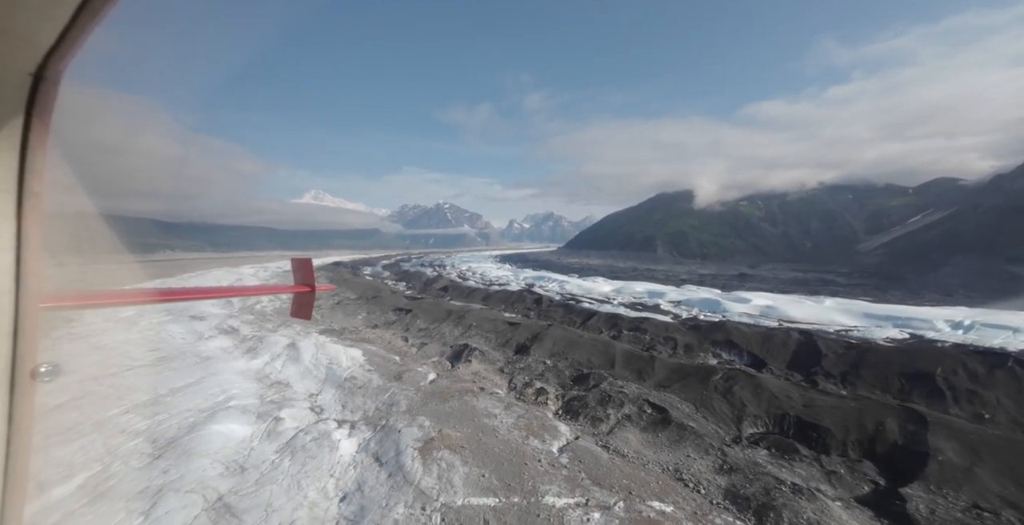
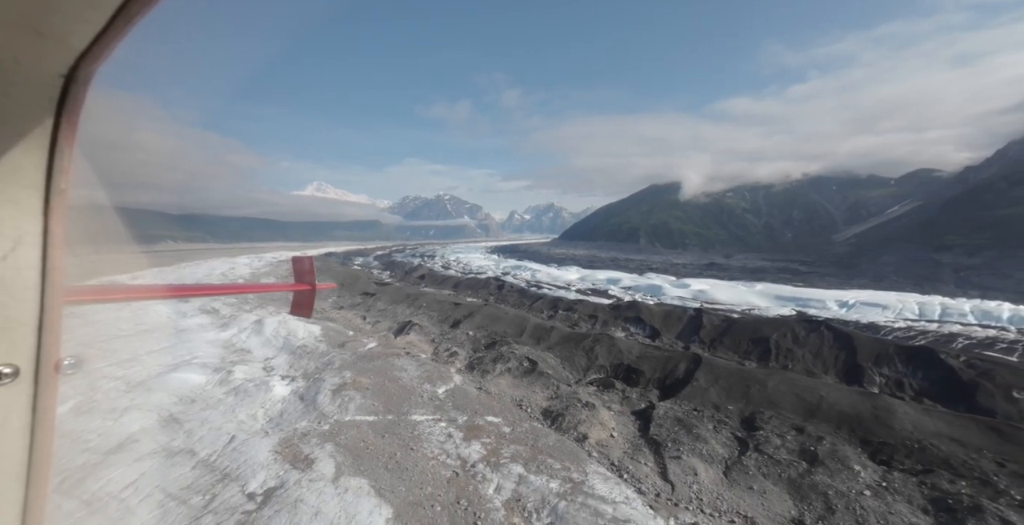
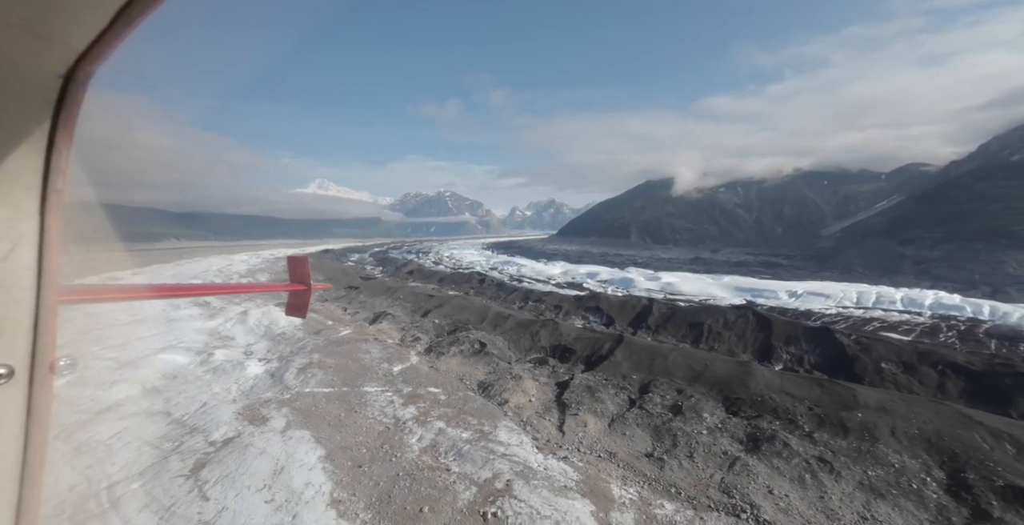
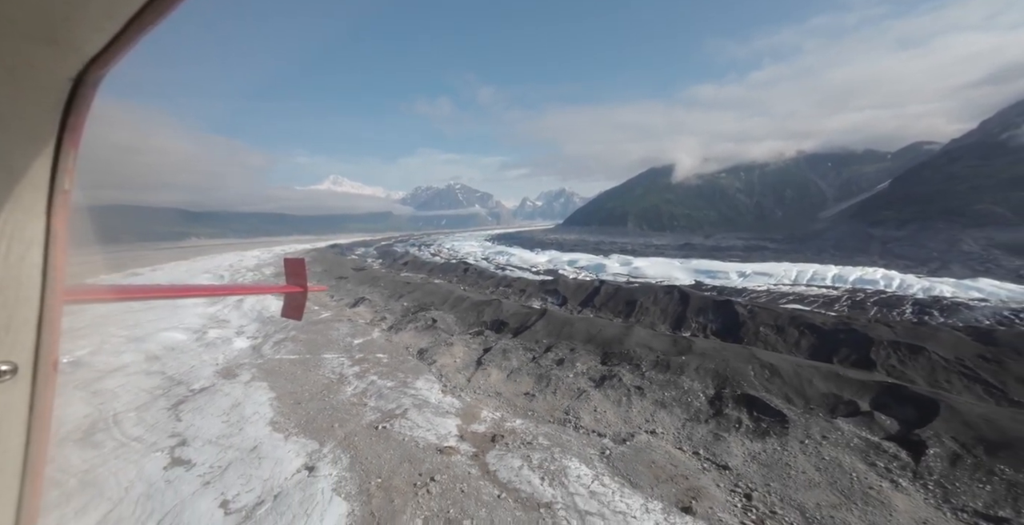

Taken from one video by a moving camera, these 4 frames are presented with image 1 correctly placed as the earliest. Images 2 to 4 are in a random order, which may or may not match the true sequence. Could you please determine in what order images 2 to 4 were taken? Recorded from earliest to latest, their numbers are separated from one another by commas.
2, 3, 4
